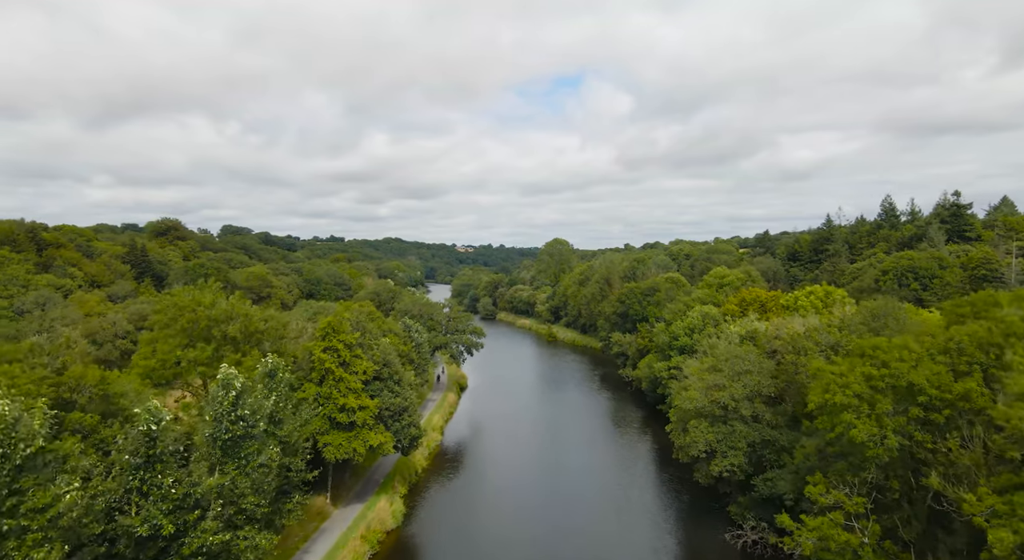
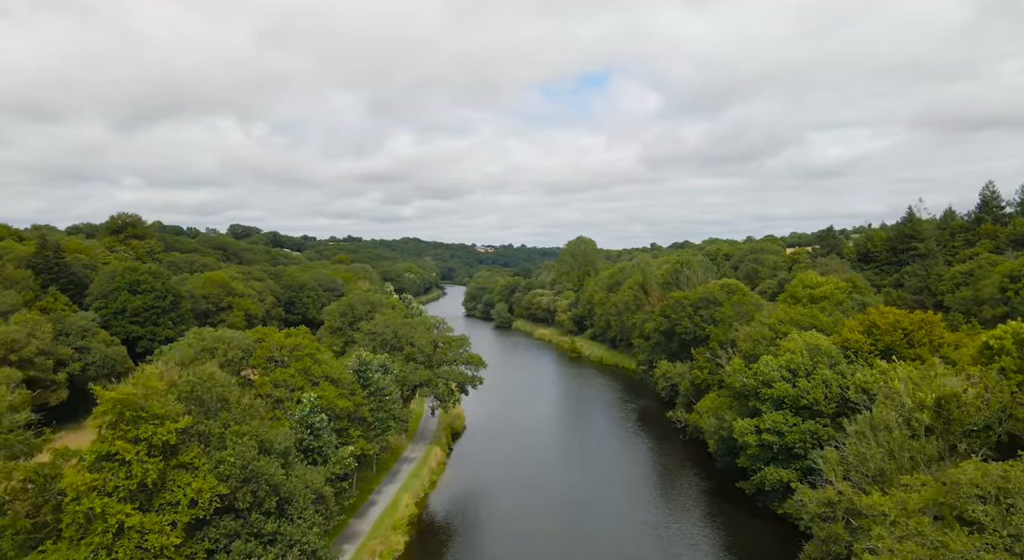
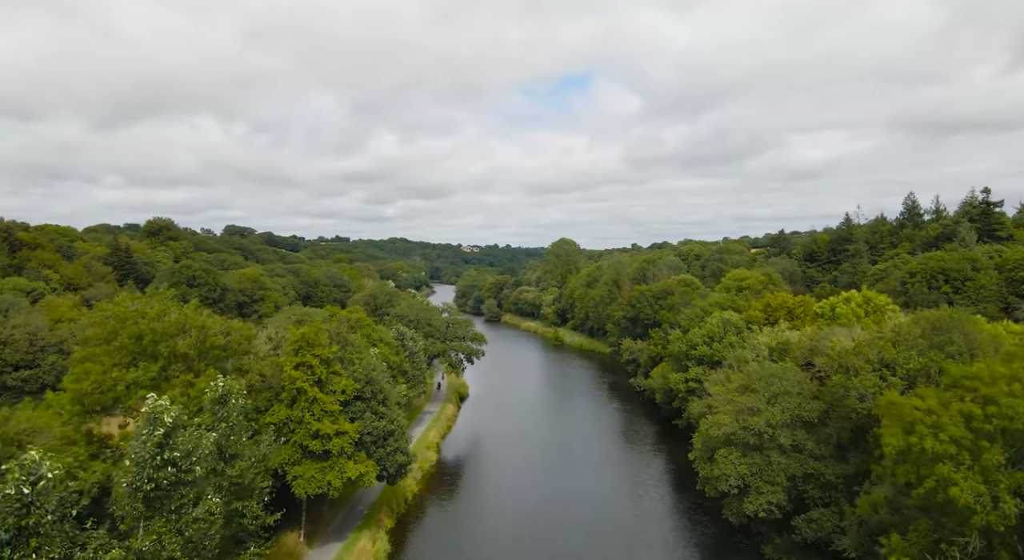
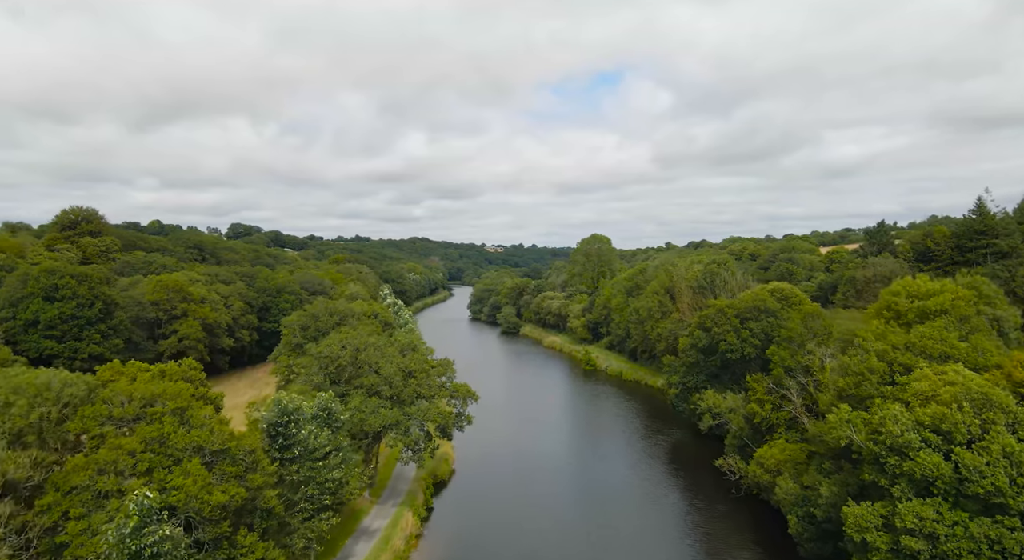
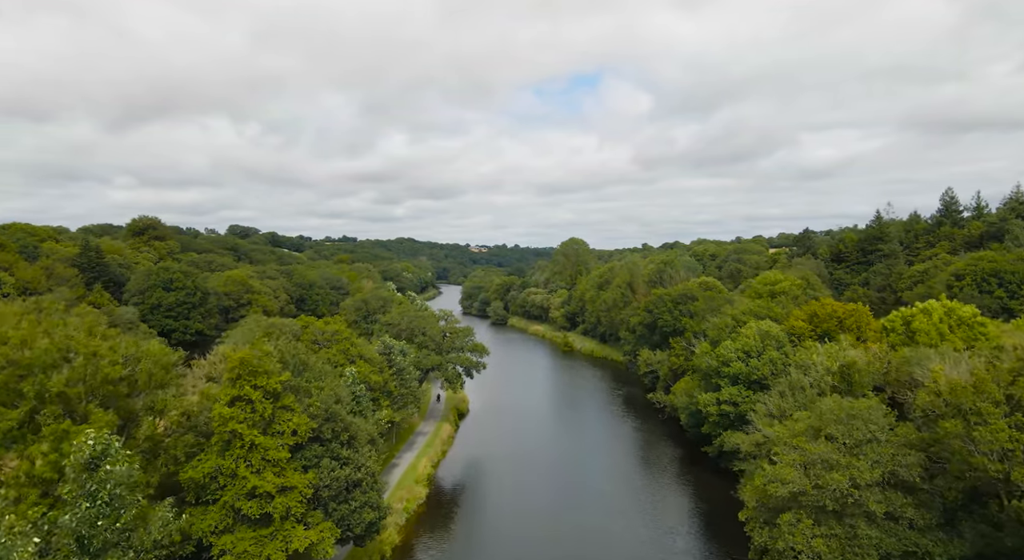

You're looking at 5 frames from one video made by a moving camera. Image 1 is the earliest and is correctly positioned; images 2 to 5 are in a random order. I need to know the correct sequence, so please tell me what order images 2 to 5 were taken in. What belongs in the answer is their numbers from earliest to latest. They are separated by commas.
3, 5, 2, 4
